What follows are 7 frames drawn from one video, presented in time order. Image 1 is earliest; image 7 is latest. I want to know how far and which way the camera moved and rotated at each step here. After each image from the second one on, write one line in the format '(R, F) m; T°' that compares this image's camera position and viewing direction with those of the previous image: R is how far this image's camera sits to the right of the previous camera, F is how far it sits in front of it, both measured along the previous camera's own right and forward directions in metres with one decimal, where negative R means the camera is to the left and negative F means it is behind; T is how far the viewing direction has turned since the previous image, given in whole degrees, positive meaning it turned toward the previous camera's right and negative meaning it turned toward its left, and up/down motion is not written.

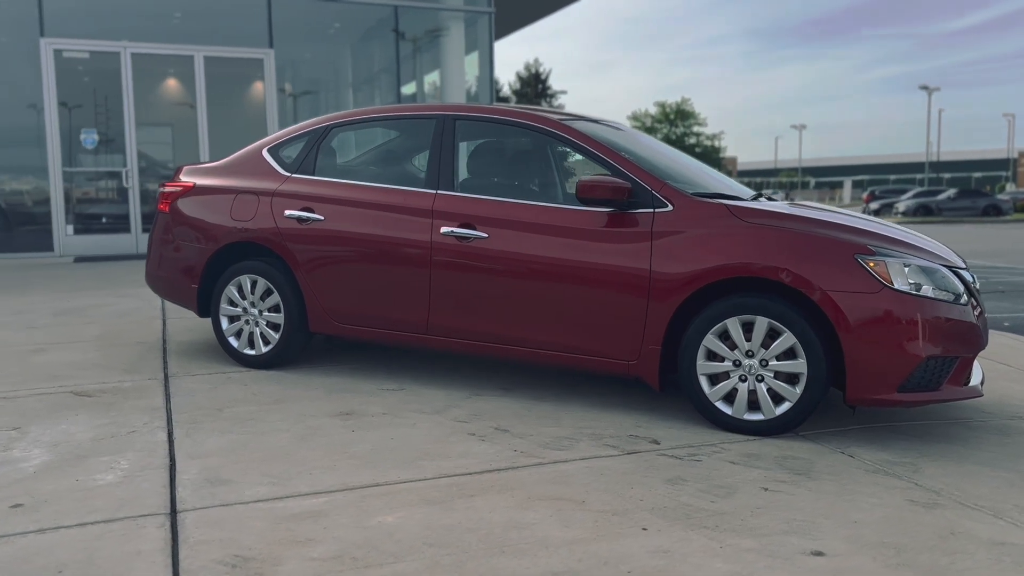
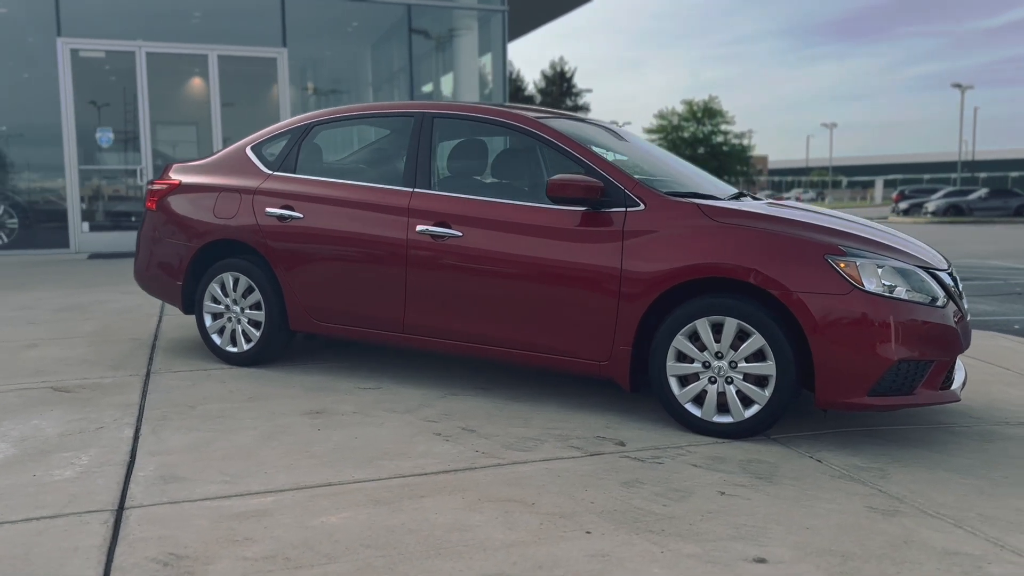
(+0.3, 0.0) m; -2°
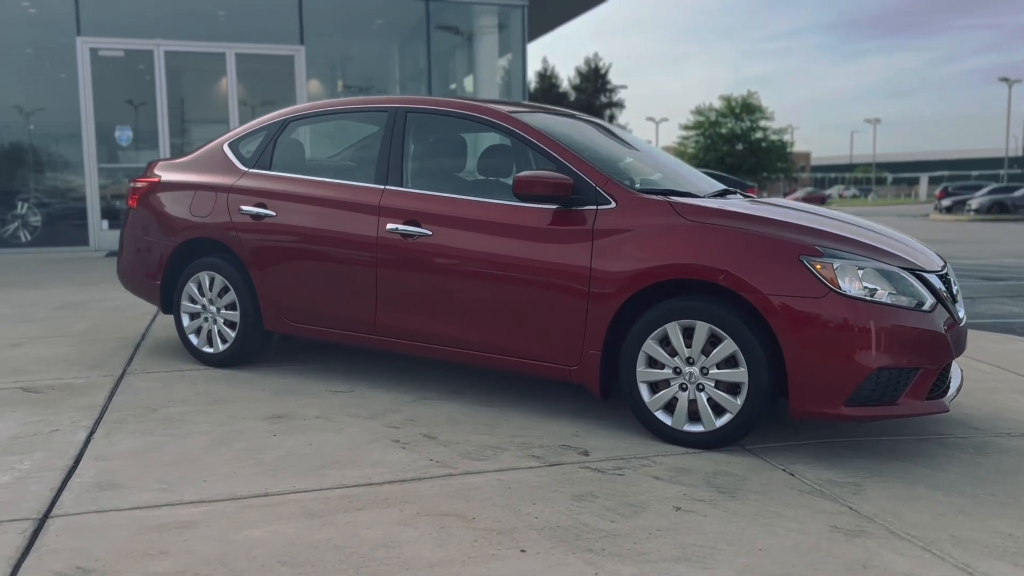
(+0.3, +0.2) m; -3°
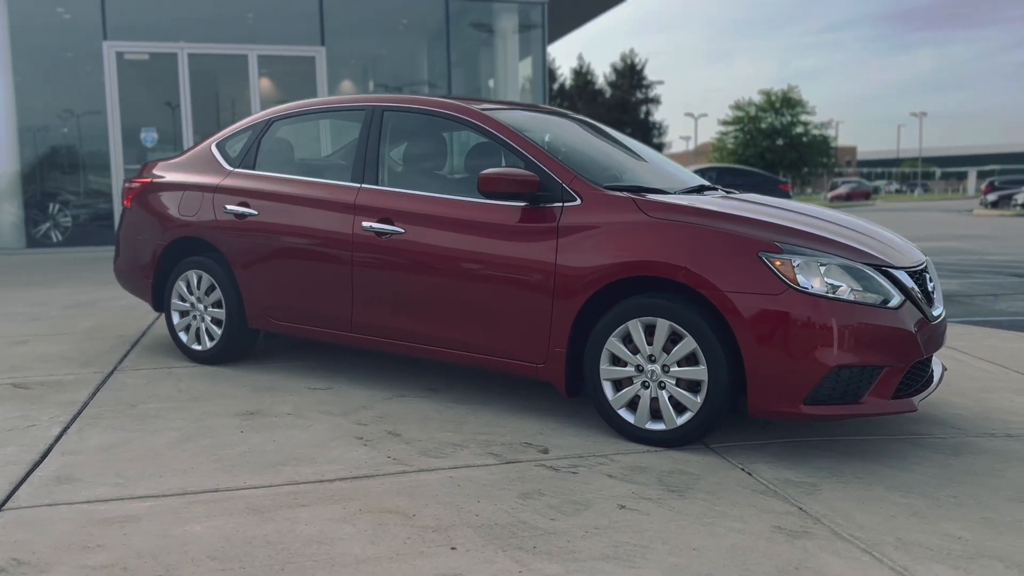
(+0.4, 0.0) m; -3°
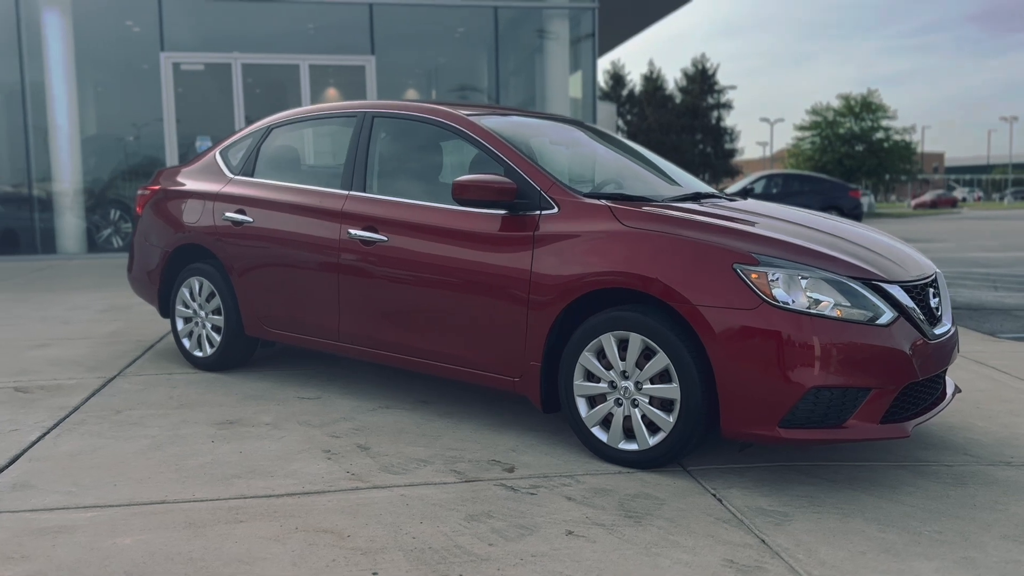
(+0.4, +0.2) m; -5°
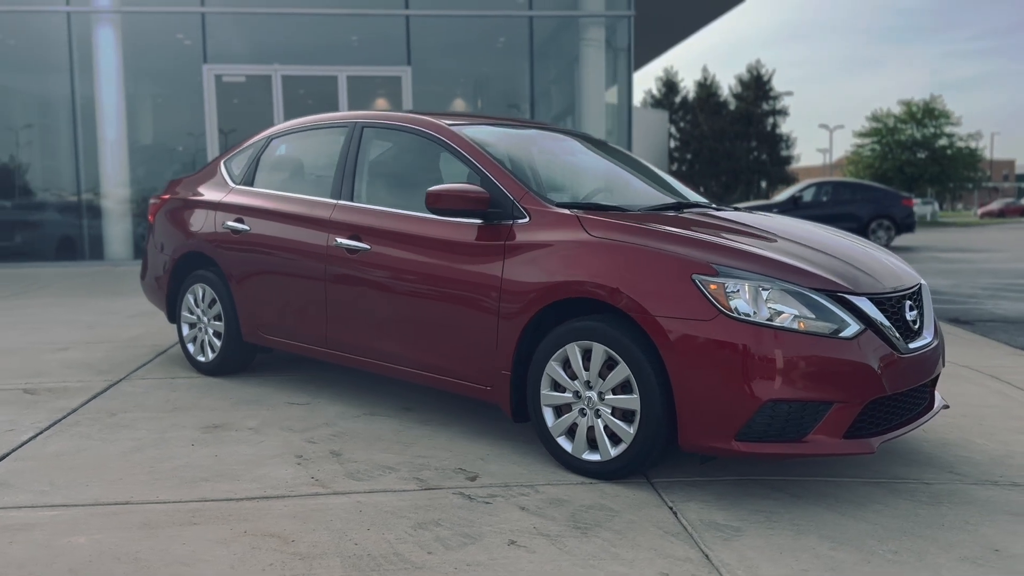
(+0.4, 0.0) m; -4°
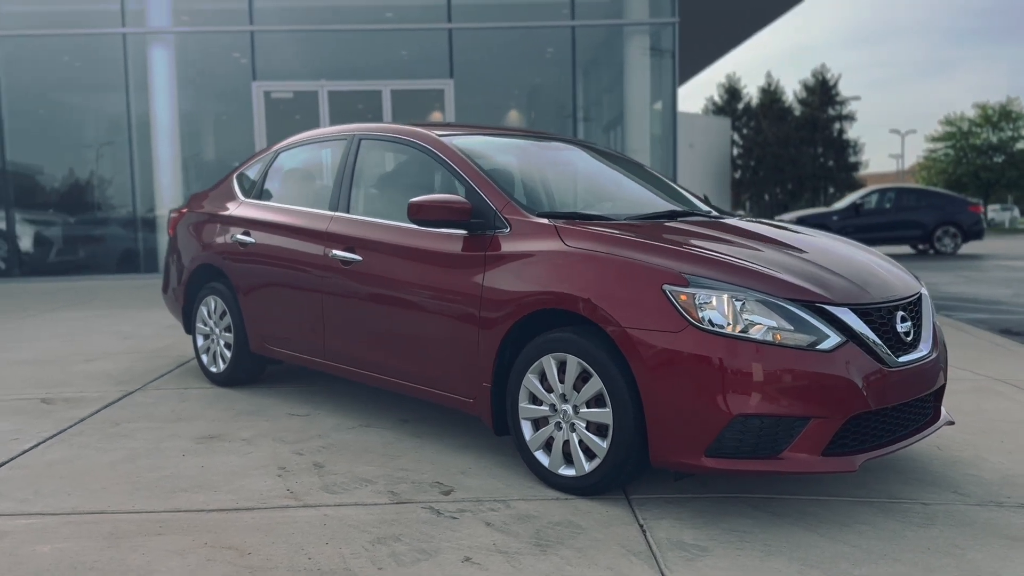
(+0.4, +0.1) m; -4°
